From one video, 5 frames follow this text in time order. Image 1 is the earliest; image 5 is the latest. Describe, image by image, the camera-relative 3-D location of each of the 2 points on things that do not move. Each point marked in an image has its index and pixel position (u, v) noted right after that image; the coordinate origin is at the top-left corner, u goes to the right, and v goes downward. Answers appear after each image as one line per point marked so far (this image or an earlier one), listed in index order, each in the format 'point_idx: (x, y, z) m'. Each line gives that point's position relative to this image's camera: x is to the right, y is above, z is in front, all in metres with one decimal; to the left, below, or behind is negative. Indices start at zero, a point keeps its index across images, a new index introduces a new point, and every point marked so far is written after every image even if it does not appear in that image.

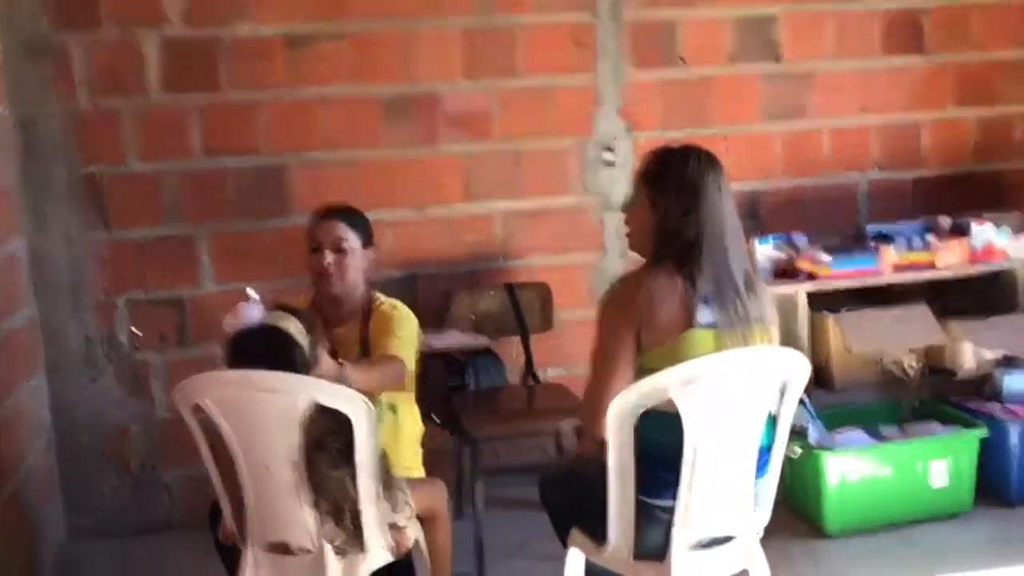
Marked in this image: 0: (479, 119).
0: (-0.1, +0.6, +3.4) m
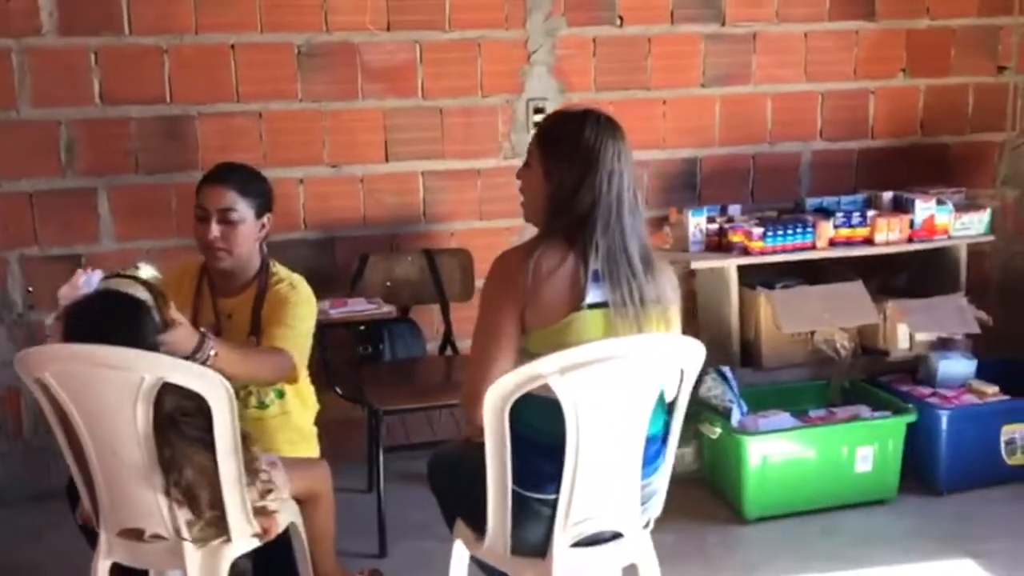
0: (-0.3, +0.7, +3.2) m
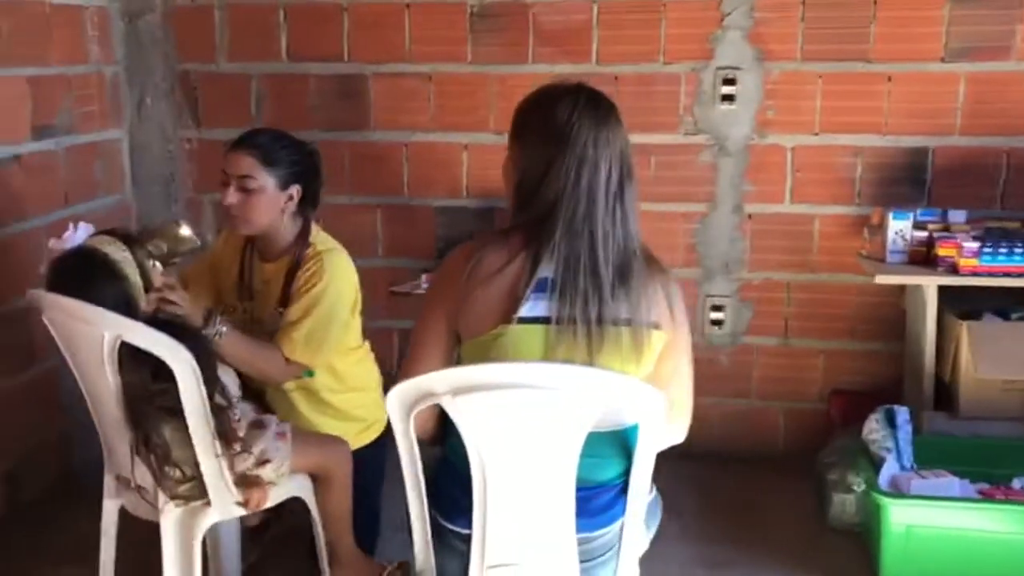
0: (+0.2, +0.7, +2.9) m
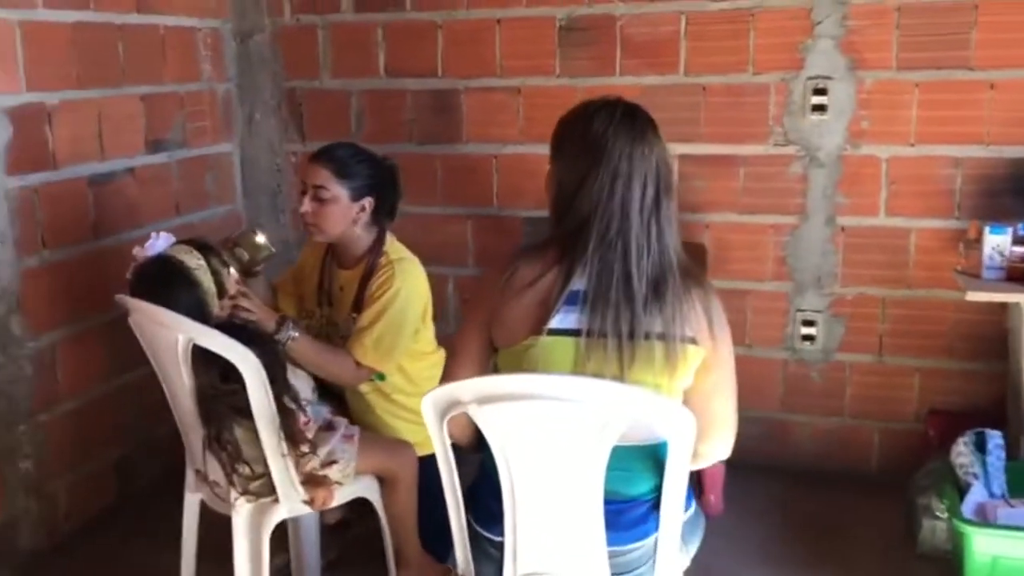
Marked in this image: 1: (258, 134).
0: (+0.4, +0.7, +2.9) m
1: (-0.9, +0.5, +3.4) m
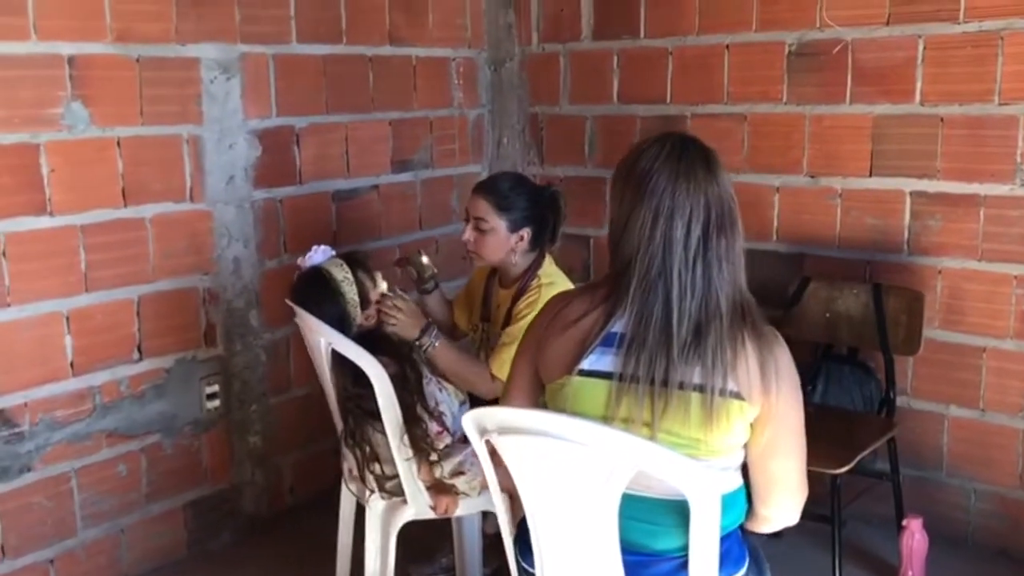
0: (+1.0, +0.6, +2.7) m
1: (0.0, +0.5, +3.6) m
